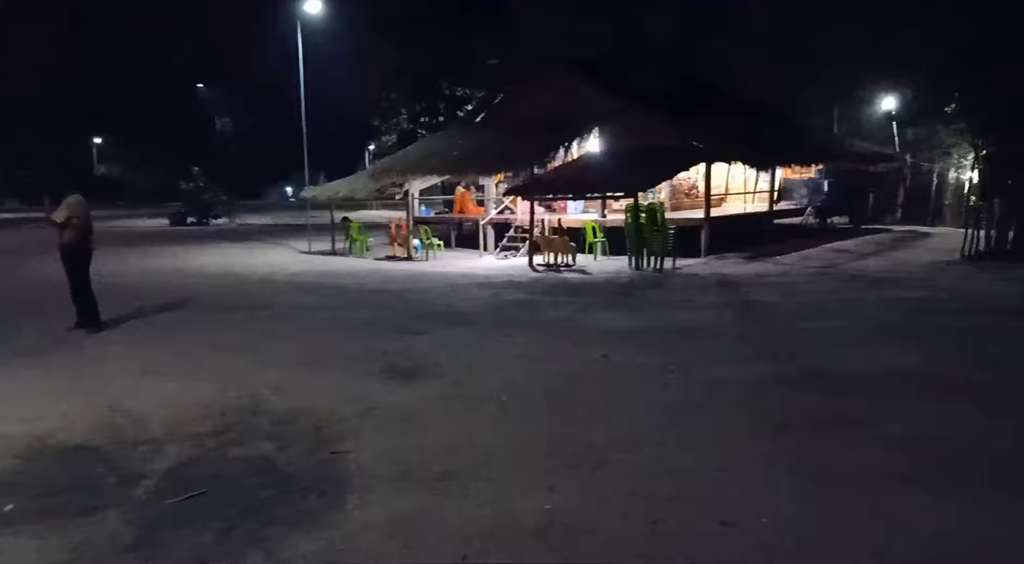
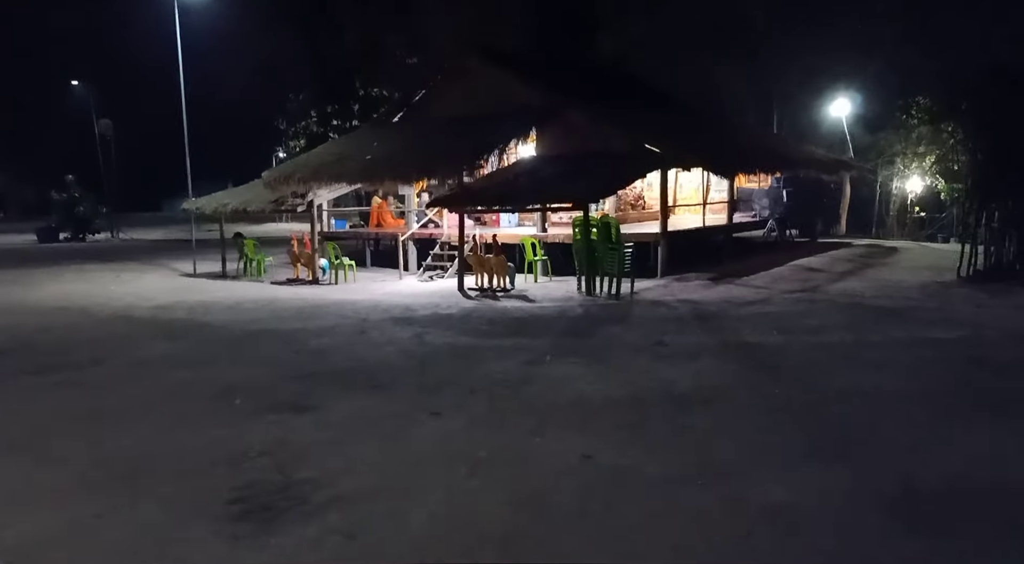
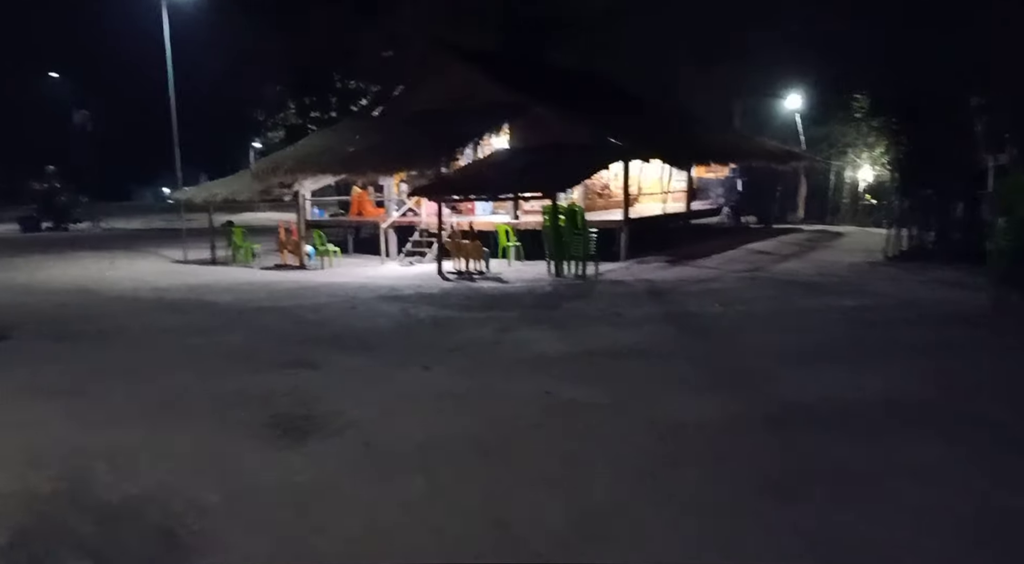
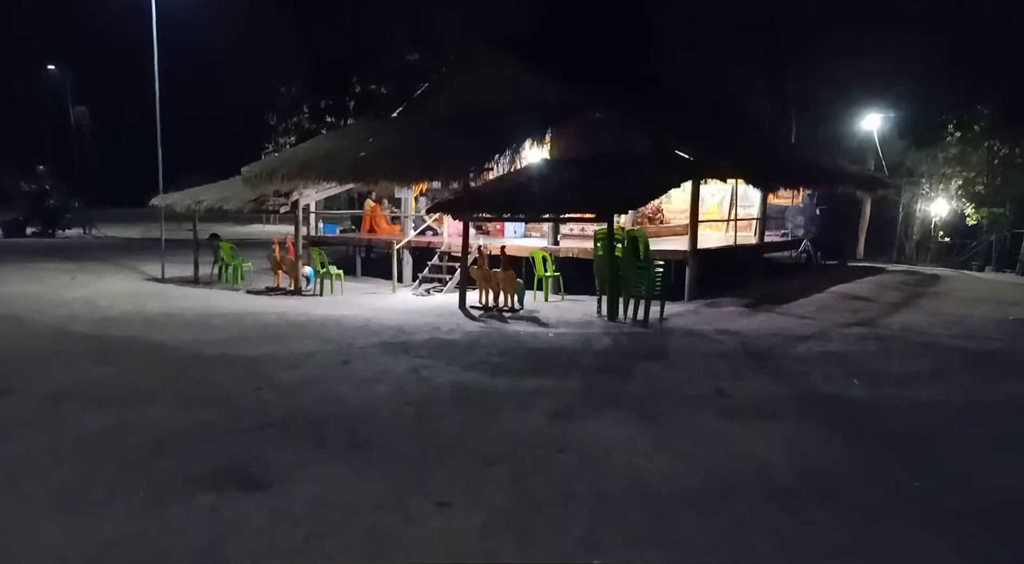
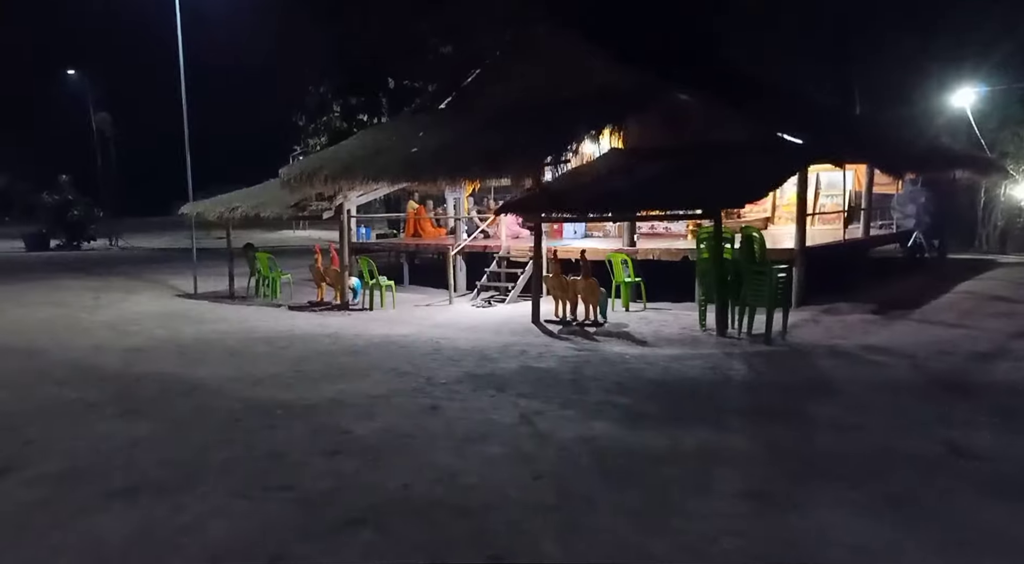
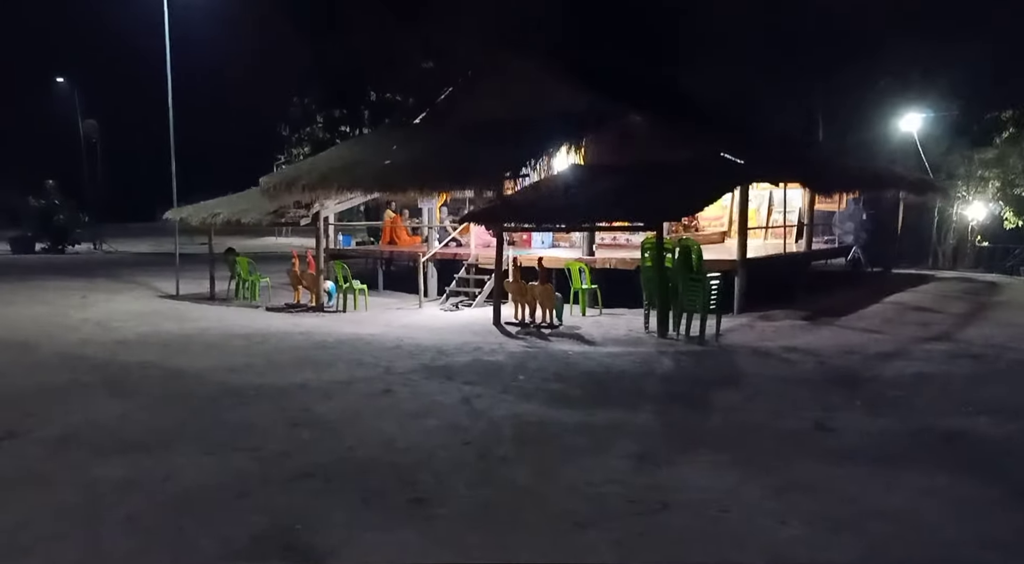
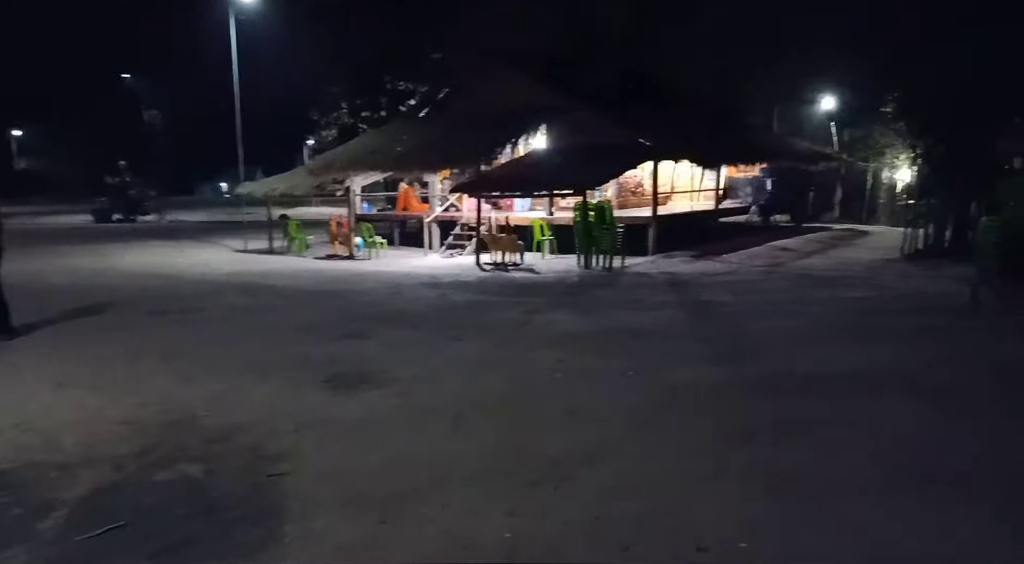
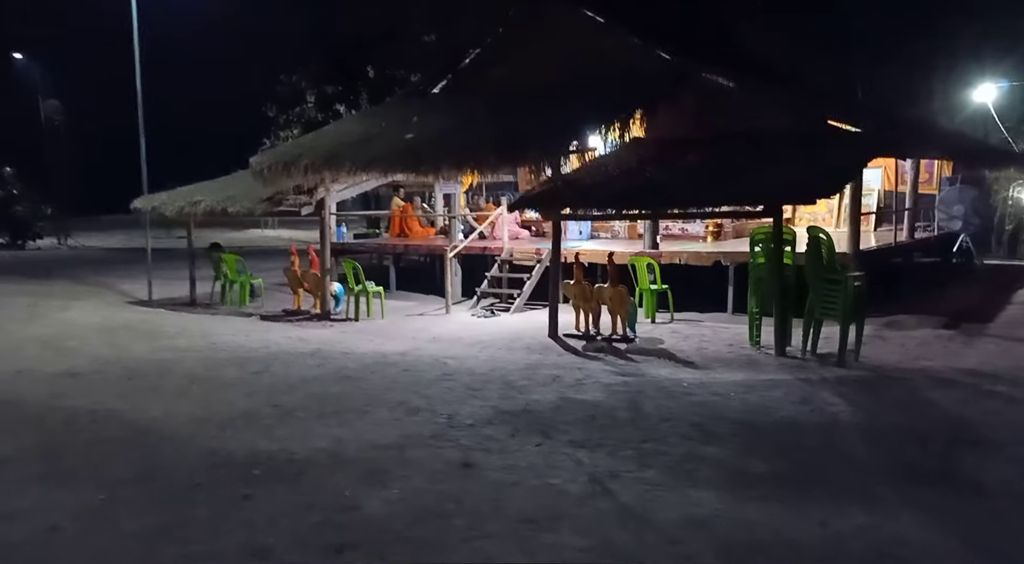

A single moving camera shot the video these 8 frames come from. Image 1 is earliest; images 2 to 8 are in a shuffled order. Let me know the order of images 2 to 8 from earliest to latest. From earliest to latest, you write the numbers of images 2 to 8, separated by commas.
7, 3, 2, 4, 6, 5, 8
